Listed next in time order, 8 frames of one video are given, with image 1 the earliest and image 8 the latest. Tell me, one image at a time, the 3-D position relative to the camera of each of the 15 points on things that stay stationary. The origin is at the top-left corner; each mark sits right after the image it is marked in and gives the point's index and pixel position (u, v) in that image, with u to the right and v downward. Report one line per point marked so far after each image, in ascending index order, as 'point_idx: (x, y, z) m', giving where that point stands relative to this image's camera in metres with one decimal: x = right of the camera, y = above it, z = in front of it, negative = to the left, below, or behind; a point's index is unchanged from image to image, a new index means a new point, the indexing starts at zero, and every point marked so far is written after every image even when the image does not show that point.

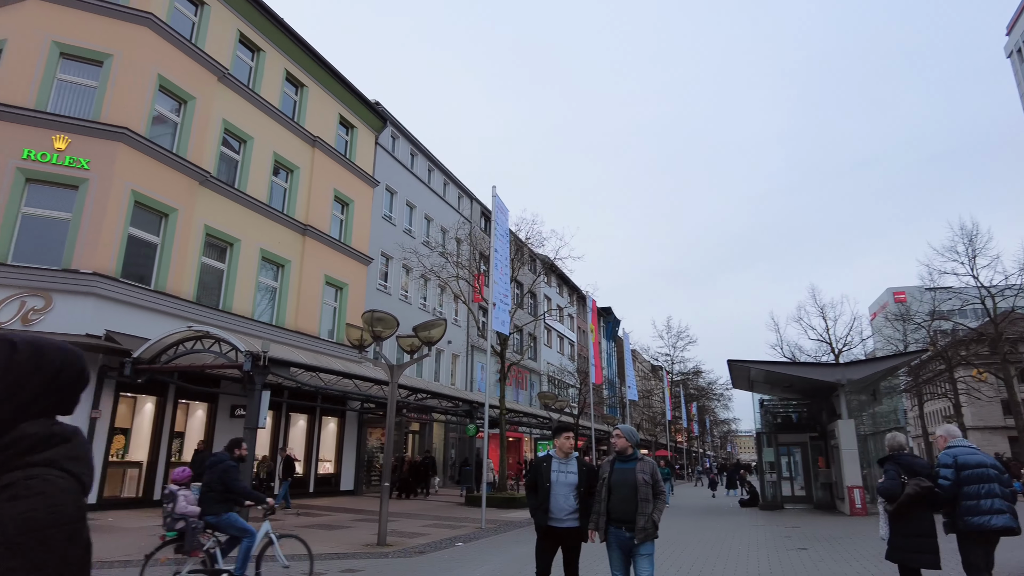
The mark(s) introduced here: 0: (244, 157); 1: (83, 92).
0: (-8.1, +3.9, +19.8) m
1: (-10.5, +4.7, +16.0) m
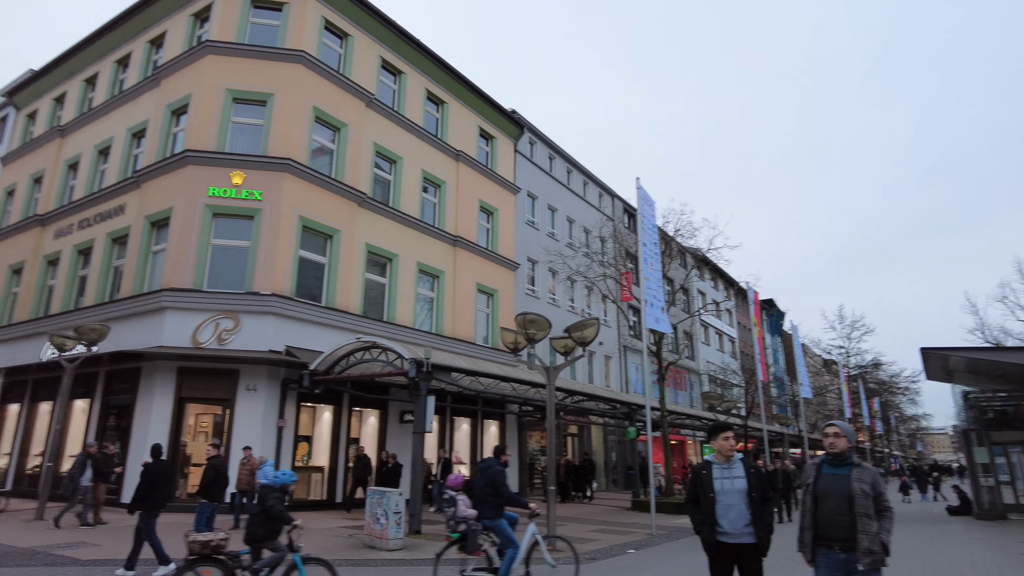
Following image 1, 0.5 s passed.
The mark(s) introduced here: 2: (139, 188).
0: (-3.7, +3.5, +20.7) m
1: (-6.9, +4.2, +17.5) m
2: (-10.3, +2.7, +18.1) m
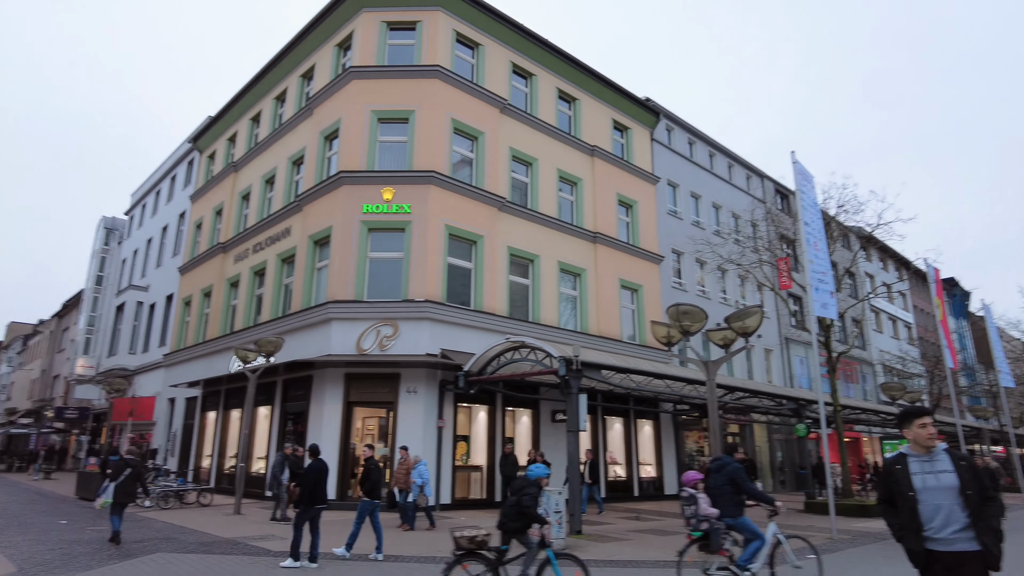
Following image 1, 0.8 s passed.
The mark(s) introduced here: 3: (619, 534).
0: (+0.7, +3.5, +20.8) m
1: (-3.2, +3.9, +18.4) m
2: (-6.3, +2.3, +19.6) m
3: (+2.1, -4.8, +12.8) m
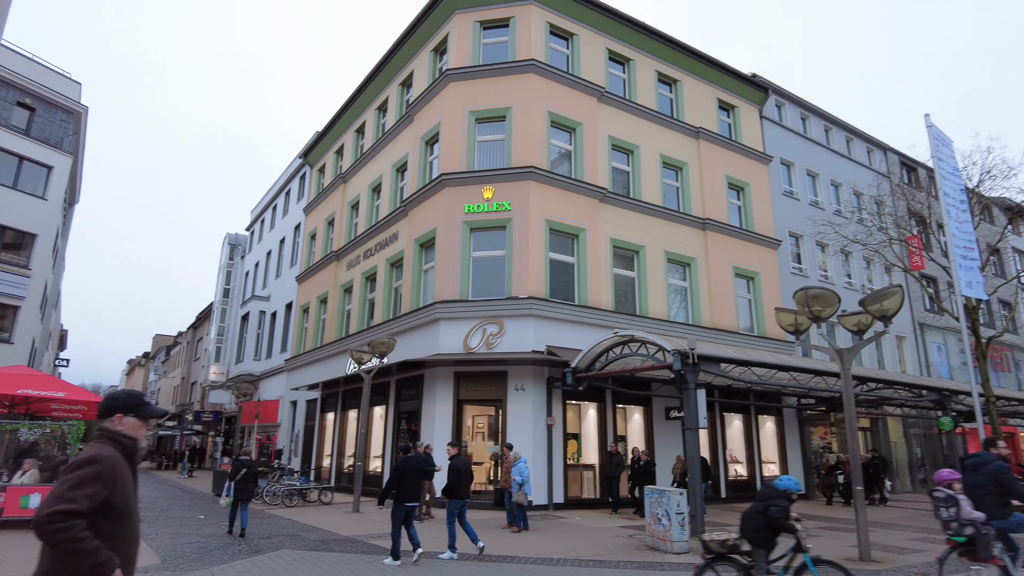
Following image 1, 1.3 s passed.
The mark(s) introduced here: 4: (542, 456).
0: (+3.8, +3.8, +20.1) m
1: (-0.4, +4.0, +18.3) m
2: (-3.2, +2.2, +20.0) m
3: (+4.3, -4.6, +12.0) m
4: (+0.7, -4.0, +15.6) m
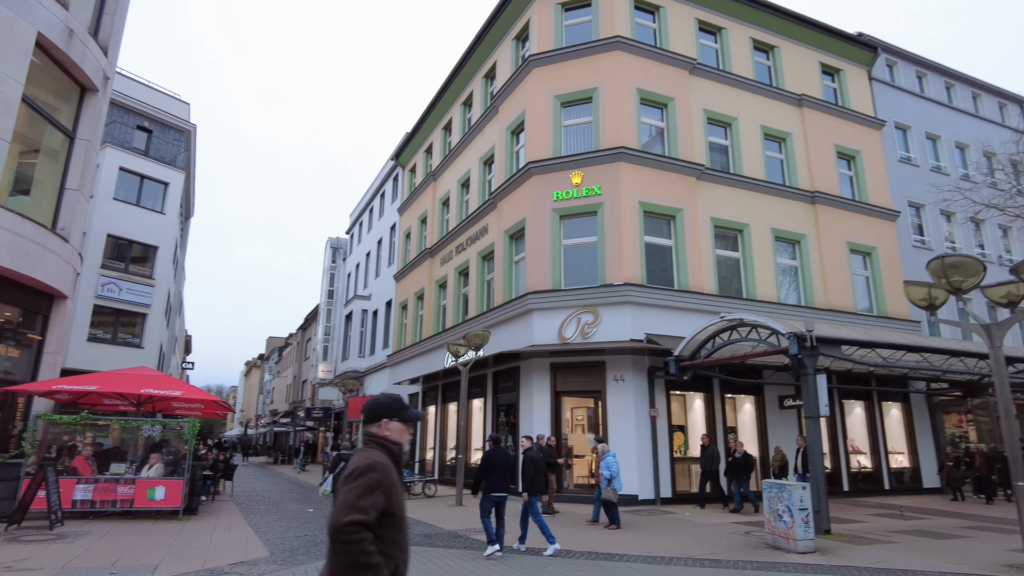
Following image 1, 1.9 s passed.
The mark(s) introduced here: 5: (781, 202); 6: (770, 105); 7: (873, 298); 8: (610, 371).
0: (+6.4, +4.3, +18.9) m
1: (+2.0, +4.3, +17.7) m
2: (-0.5, +2.5, +19.9) m
3: (+6.1, -4.1, +10.9) m
4: (+3.1, -3.7, +15.0) m
5: (+7.9, +2.5, +19.0) m
6: (+7.9, +5.6, +19.9) m
7: (+11.0, -0.3, +19.9) m
8: (+2.3, -2.0, +15.5) m
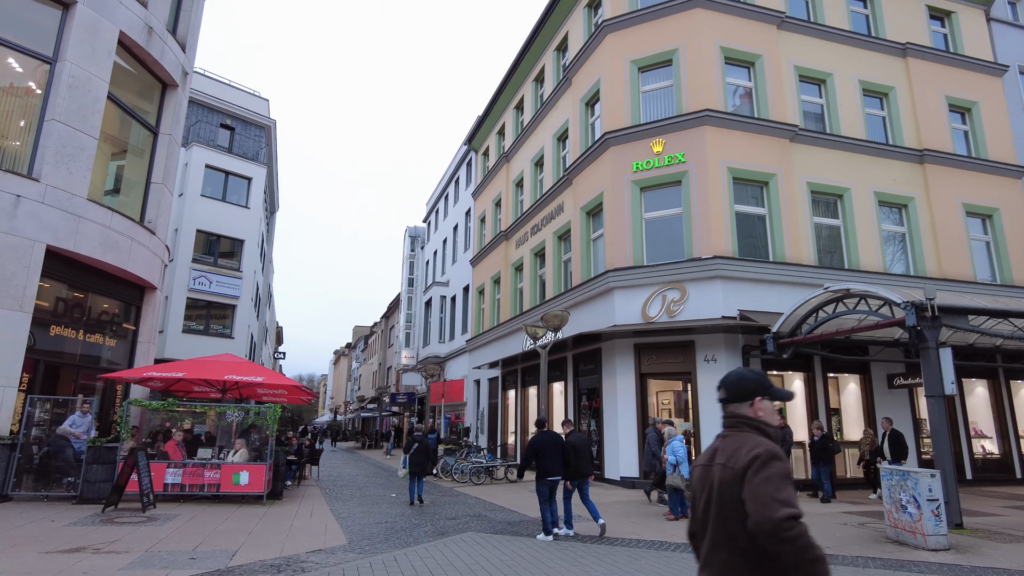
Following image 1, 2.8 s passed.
0: (+8.4, +5.1, +17.4) m
1: (+3.9, +4.9, +16.7) m
2: (+1.7, +3.1, +19.1) m
3: (+7.4, -3.5, +9.5) m
4: (+4.9, -3.1, +14.0) m
5: (+9.9, +3.3, +17.3) m
6: (+9.9, +6.4, +18.1) m
7: (+13.2, +0.6, +17.8) m
8: (+4.2, -1.4, +14.6) m
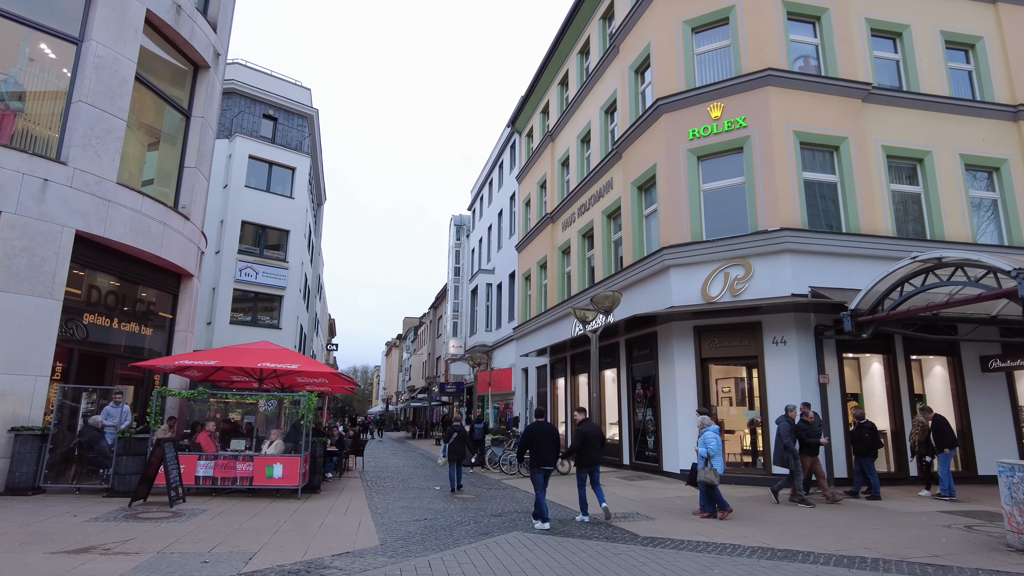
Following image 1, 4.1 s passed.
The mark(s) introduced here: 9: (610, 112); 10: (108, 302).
0: (+9.5, +5.7, +15.7) m
1: (+4.9, +5.4, +15.3) m
2: (+3.0, +3.6, +17.9) m
3: (+8.1, -3.0, +8.1) m
4: (+5.9, -2.6, +12.7) m
5: (+11.0, +4.0, +15.5) m
6: (+11.0, +7.1, +16.3) m
7: (+14.4, +1.3, +15.8) m
8: (+5.2, -0.9, +13.3) m
9: (+2.9, +5.4, +19.8) m
10: (-7.7, -0.3, +12.5) m
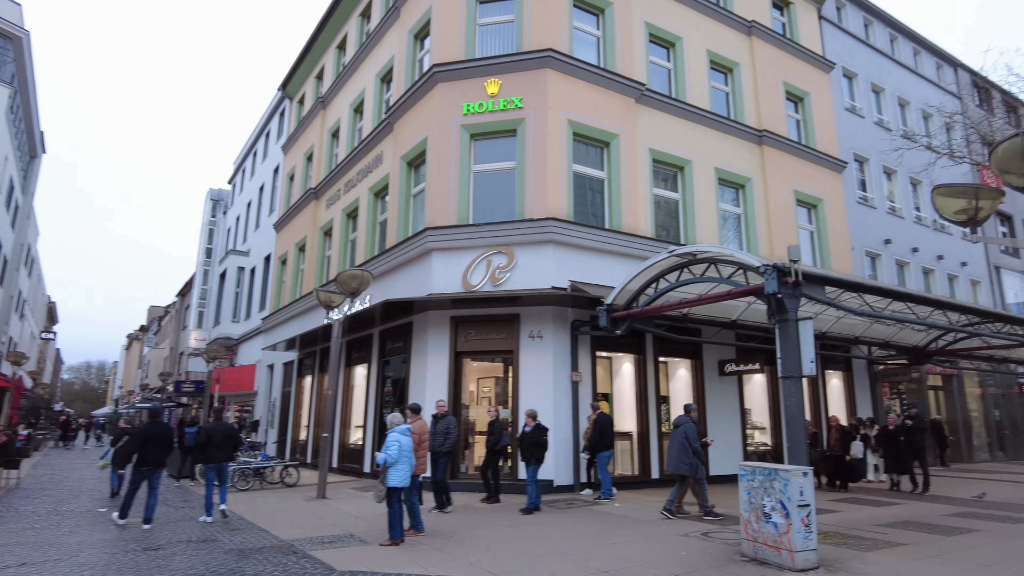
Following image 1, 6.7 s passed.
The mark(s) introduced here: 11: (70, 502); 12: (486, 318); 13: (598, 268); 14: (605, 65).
0: (+4.0, +5.6, +16.1) m
1: (-0.2, +5.6, +14.3) m
2: (-3.0, +3.9, +16.1) m
3: (+4.5, -3.1, +8.3) m
4: (+1.0, -2.5, +11.9) m
5: (+5.4, +3.8, +16.4) m
6: (+5.4, +6.8, +17.1) m
7: (+8.3, +0.9, +17.7) m
8: (+0.3, -0.7, +12.3) m
9: (-3.5, +5.7, +17.9) m
10: (-11.7, +0.8, +7.5) m
11: (-7.1, -3.5, +10.6) m
12: (-0.5, -0.6, +12.7) m
13: (+1.7, +0.4, +13.0) m
14: (+2.1, +5.0, +14.6) m
